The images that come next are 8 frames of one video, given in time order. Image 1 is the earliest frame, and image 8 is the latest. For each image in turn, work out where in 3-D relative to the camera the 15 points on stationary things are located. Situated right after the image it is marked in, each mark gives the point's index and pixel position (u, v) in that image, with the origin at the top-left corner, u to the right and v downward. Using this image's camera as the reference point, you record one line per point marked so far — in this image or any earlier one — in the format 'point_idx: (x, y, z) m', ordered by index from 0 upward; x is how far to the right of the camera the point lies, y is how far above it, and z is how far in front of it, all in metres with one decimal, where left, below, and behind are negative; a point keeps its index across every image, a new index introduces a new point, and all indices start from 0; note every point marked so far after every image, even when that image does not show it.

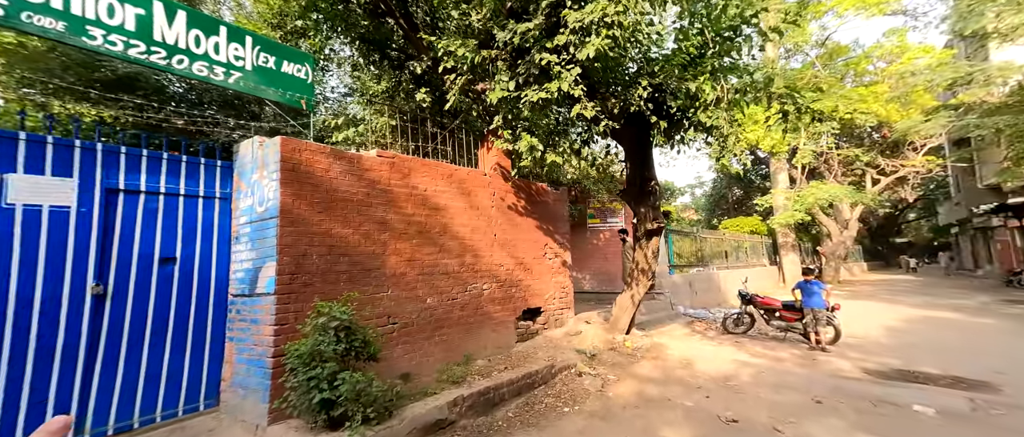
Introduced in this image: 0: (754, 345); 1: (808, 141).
0: (+4.2, -2.3, +6.7) m
1: (+14.4, +3.7, +18.0) m
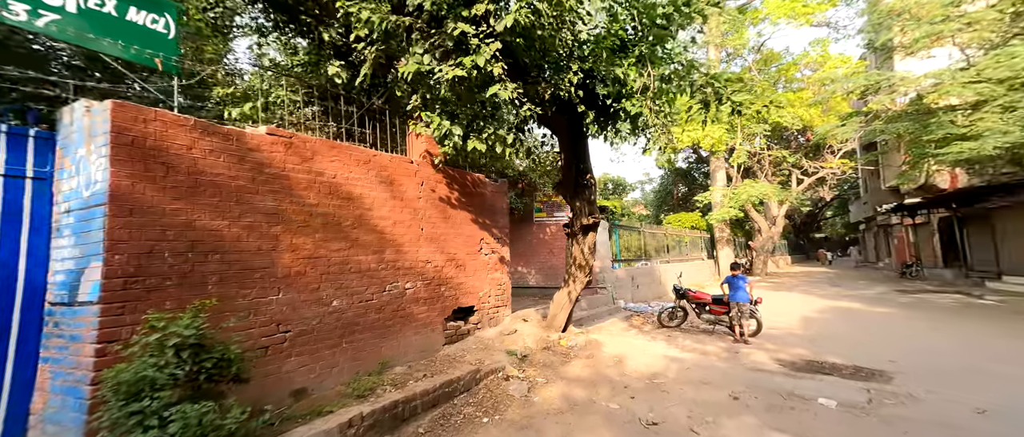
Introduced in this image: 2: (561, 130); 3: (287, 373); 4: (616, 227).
0: (+3.1, -2.3, +6.9) m
1: (+12.0, +3.9, +19.2) m
2: (+0.5, +1.1, +4.7) m
3: (-1.4, -1.0, +2.4) m
4: (+3.5, -0.3, +11.7) m
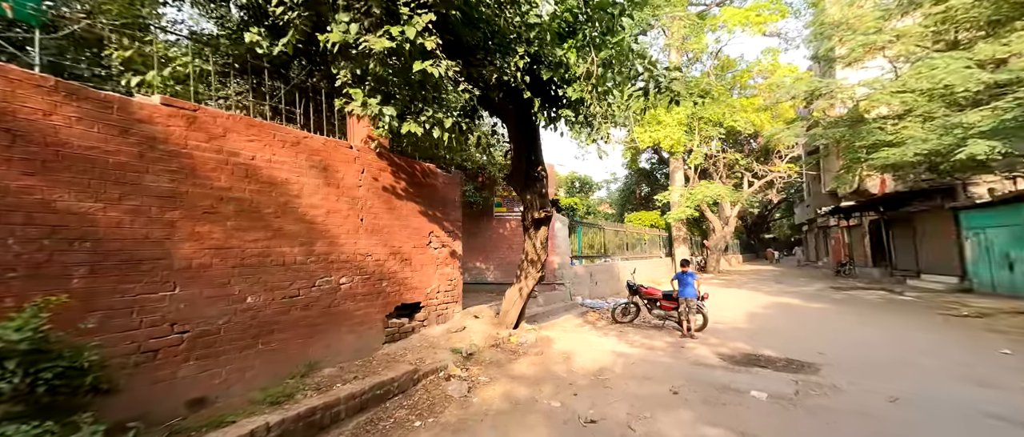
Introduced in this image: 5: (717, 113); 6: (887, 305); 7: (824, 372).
0: (+2.3, -2.2, +7.0) m
1: (+10.1, +4.0, +20.0) m
2: (0.0, +1.2, +4.5) m
3: (-1.8, -0.9, +2.1) m
4: (+2.3, -0.2, +11.8) m
5: (+10.3, +5.2, +18.7) m
6: (+11.5, -2.7, +11.6) m
7: (+3.9, -2.0, +4.9) m
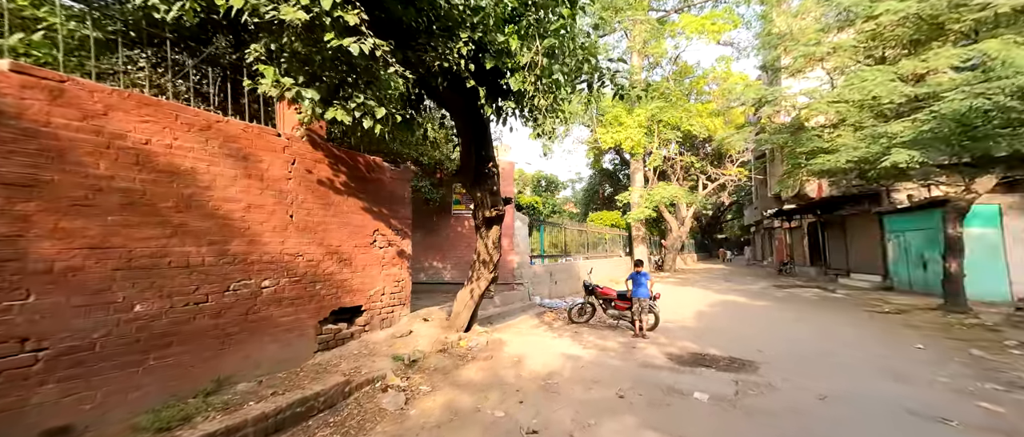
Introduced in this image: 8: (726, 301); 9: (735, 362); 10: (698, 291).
0: (+1.4, -2.2, +7.0) m
1: (+8.1, +3.9, +20.6) m
2: (-0.6, +1.2, +4.3) m
3: (-2.2, -0.9, +1.8) m
4: (+1.1, -0.2, +11.8) m
5: (+8.4, +5.2, +19.3) m
6: (+10.2, -2.8, +12.5) m
7: (+3.3, -2.0, +5.0) m
8: (+7.2, -2.8, +12.7) m
9: (+3.3, -2.1, +5.6) m
10: (+7.8, -3.0, +15.9) m
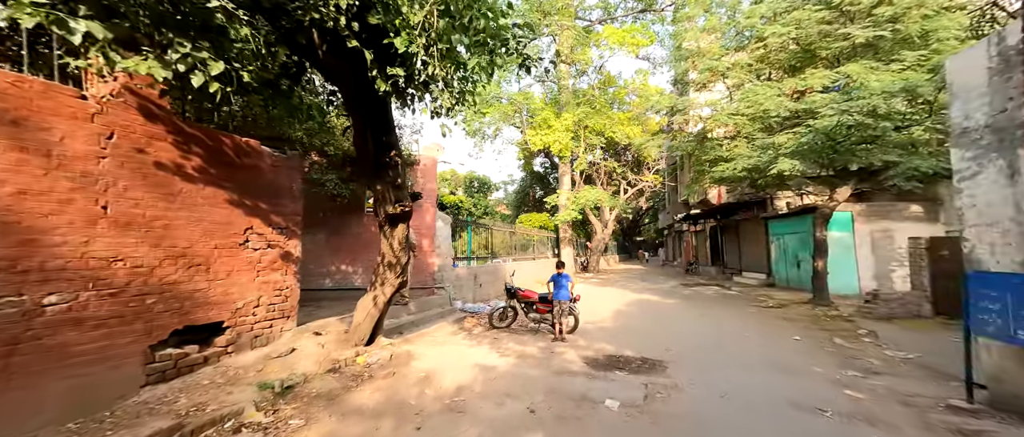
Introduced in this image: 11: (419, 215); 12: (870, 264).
0: (0.0, -2.2, +6.7) m
1: (+4.1, +3.8, +21.4) m
2: (-1.5, +1.3, +3.7) m
3: (-2.6, -0.8, +0.9) m
4: (-1.3, -0.2, +11.3) m
5: (+4.6, +5.1, +20.1) m
6: (+7.6, -2.9, +13.7) m
7: (+2.1, -2.0, +5.1) m
8: (+4.6, -2.9, +13.4) m
9: (+2.0, -2.1, +5.6) m
10: (+4.6, -3.1, +16.6) m
11: (-2.3, +0.1, +9.3) m
12: (+12.0, -1.5, +12.8) m
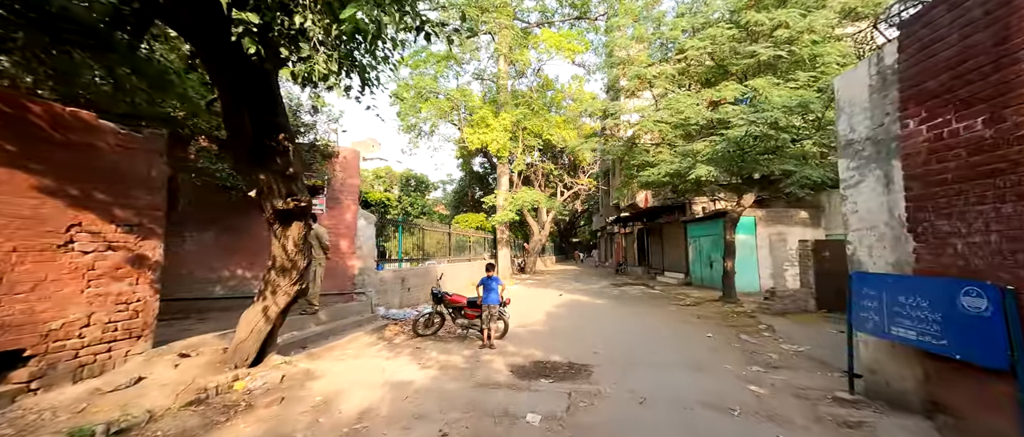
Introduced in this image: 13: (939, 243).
0: (-1.3, -2.2, +6.2) m
1: (+0.5, +3.7, +21.4) m
2: (-2.2, +1.3, +3.0) m
3: (-2.9, -0.8, +0.1) m
4: (-3.2, -0.2, +10.6) m
5: (+1.3, +5.0, +20.3) m
6: (+5.1, -3.0, +14.3) m
7: (+1.1, -2.0, +5.0) m
8: (+2.2, -2.9, +13.6) m
9: (+0.9, -2.1, +5.5) m
10: (+1.7, -3.2, +16.7) m
11: (-3.9, +0.2, +8.4) m
12: (+9.6, -1.7, +14.2) m
13: (+3.7, -0.2, +3.3) m
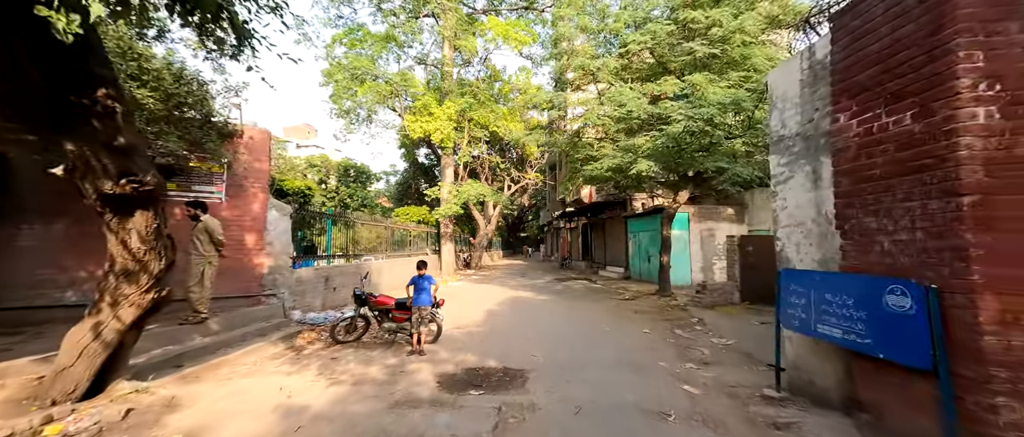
0: (-2.4, -2.1, +5.5) m
1: (-2.5, +4.1, +20.7) m
2: (-2.8, +1.4, +2.2) m
3: (-3.1, -0.7, -0.8) m
4: (-4.8, 0.0, +9.6) m
5: (-1.7, +5.3, +19.6) m
6: (+2.9, -2.8, +14.4) m
7: (+0.2, -2.0, +4.6) m
8: (+0.1, -2.7, +13.2) m
9: (-0.1, -2.1, +5.1) m
10: (-0.9, -2.9, +16.3) m
11: (-5.2, +0.3, +7.3) m
12: (+7.4, -1.5, +14.8) m
13: (+3.0, -0.2, +3.3) m
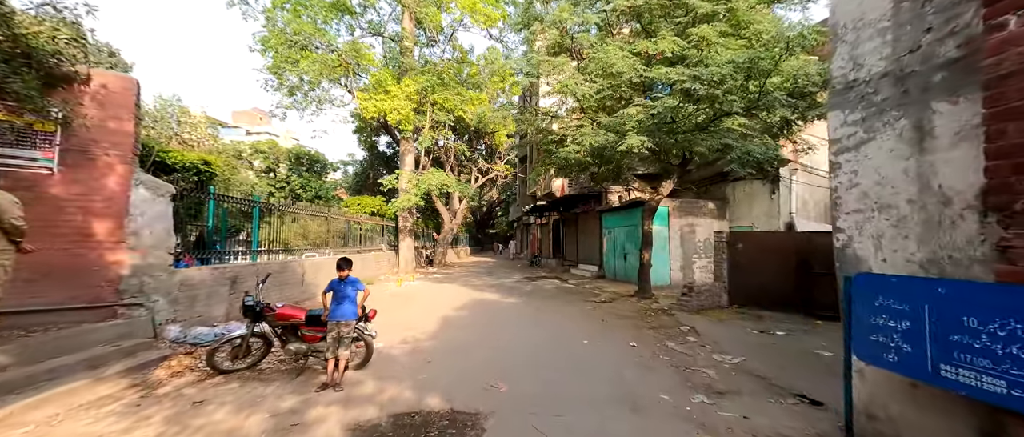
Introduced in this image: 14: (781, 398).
0: (-2.9, -1.9, +3.7) m
1: (-4.2, +4.4, +18.7) m
2: (-3.0, +1.6, +0.3) m
3: (-3.1, -0.6, -2.7) m
4: (-5.6, +0.3, +7.5) m
5: (-3.2, +5.6, +17.8) m
6: (+1.6, -2.6, +13.0) m
7: (-0.3, -1.8, +3.0) m
8: (-1.1, -2.5, +11.6) m
9: (-0.6, -1.9, +3.4) m
10: (-2.2, -2.6, +14.6) m
11: (-5.8, +0.6, +5.2) m
12: (+6.1, -1.3, +13.8) m
13: (+2.7, -0.1, +1.8) m
14: (+3.1, -2.1, +4.4) m
